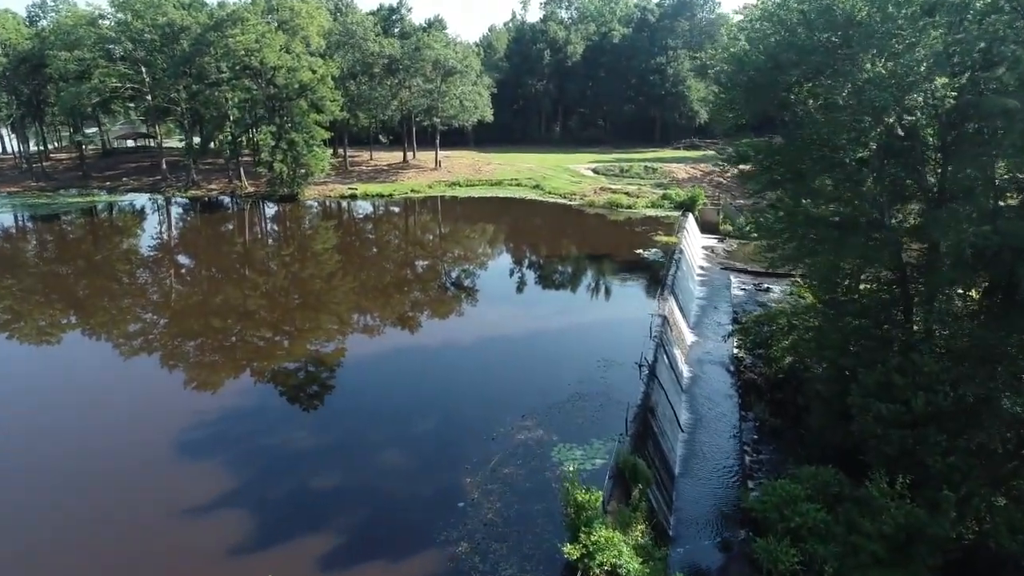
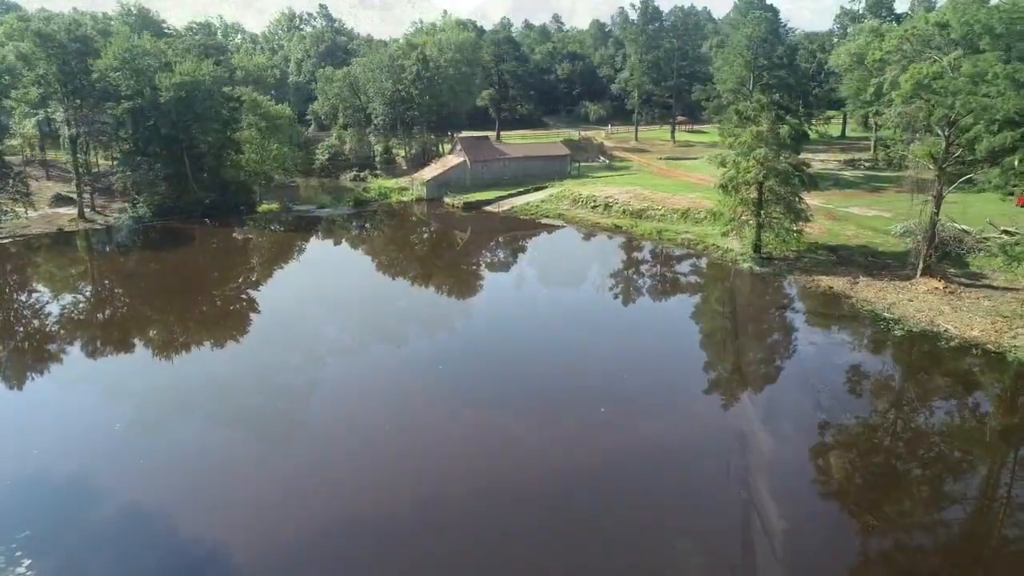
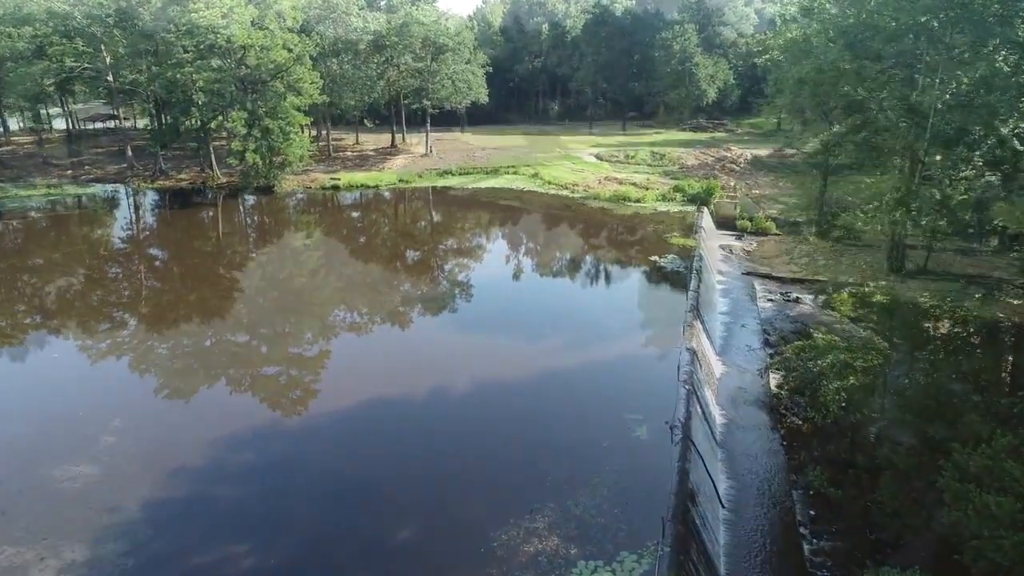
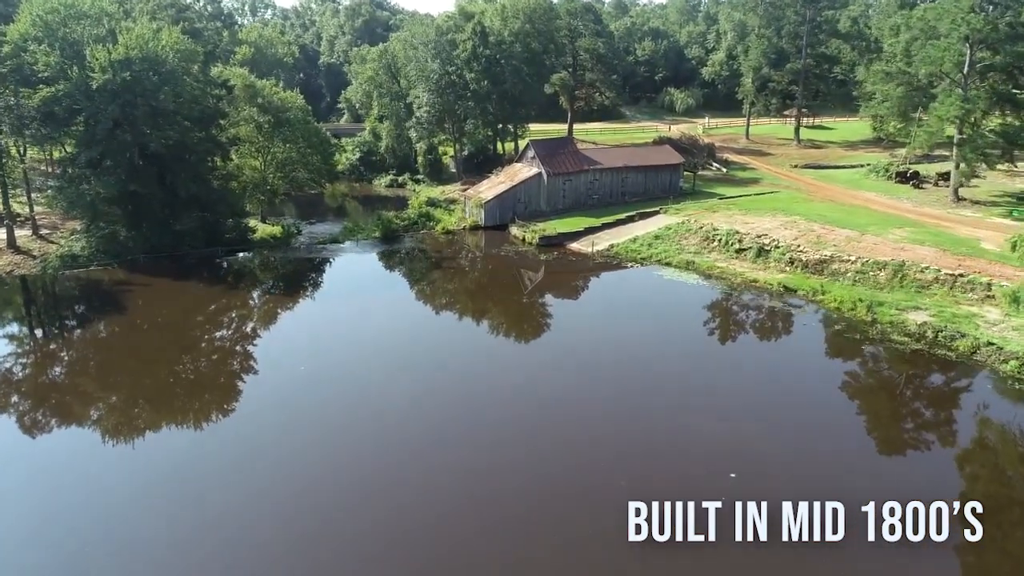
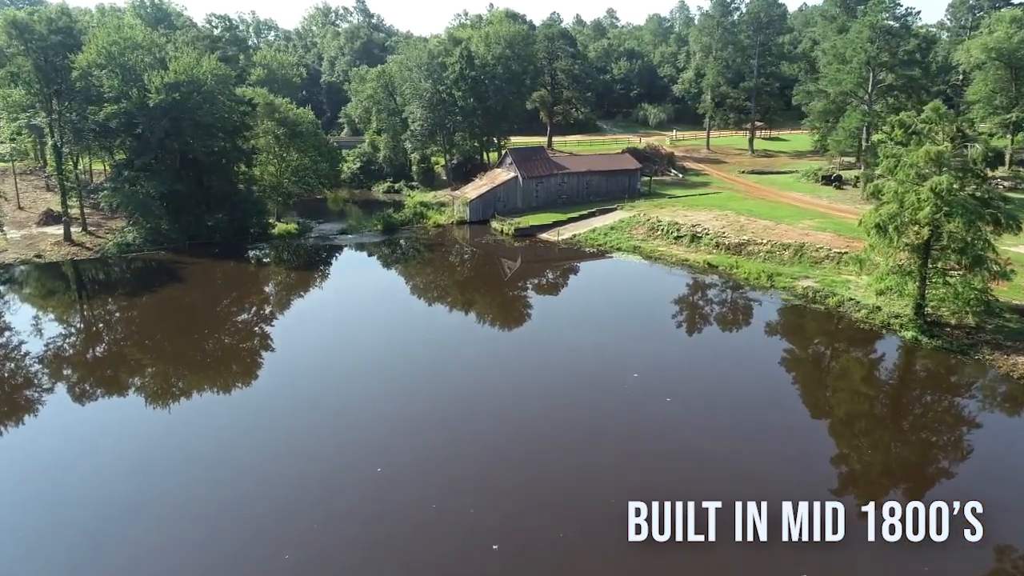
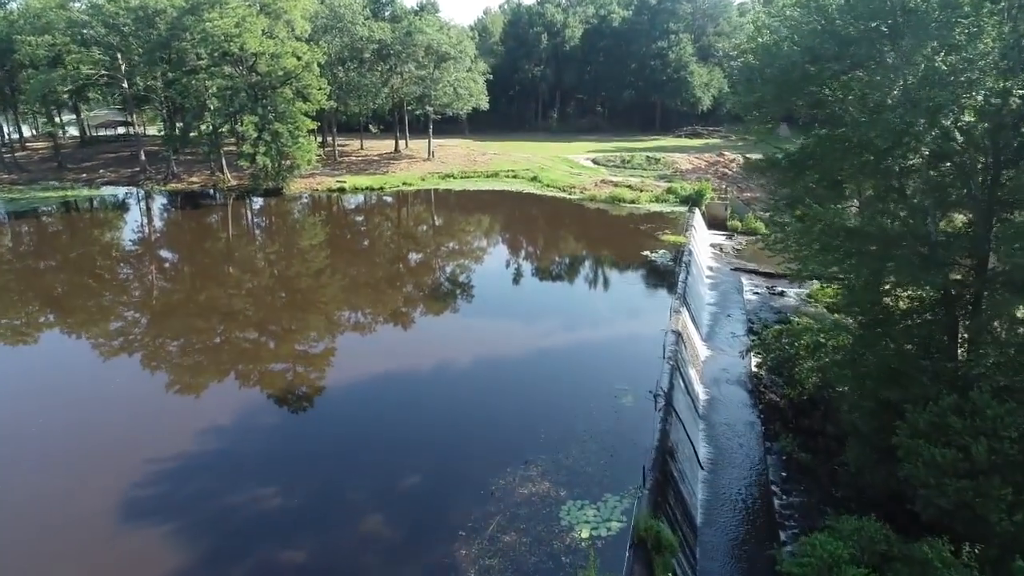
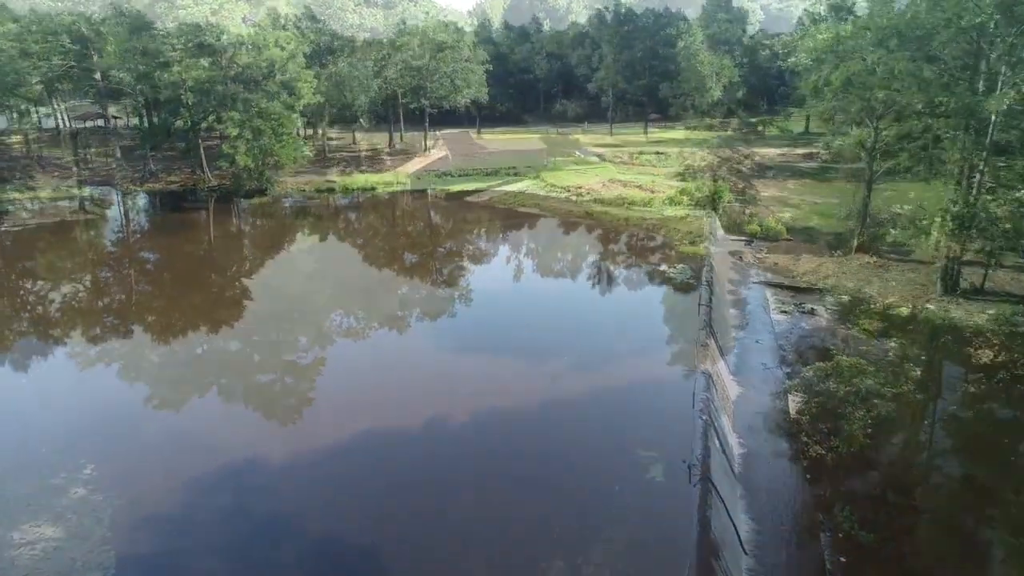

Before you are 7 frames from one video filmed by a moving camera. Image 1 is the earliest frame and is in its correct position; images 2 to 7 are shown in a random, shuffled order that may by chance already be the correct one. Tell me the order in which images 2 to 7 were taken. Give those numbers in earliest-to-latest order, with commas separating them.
6, 3, 7, 2, 5, 4
